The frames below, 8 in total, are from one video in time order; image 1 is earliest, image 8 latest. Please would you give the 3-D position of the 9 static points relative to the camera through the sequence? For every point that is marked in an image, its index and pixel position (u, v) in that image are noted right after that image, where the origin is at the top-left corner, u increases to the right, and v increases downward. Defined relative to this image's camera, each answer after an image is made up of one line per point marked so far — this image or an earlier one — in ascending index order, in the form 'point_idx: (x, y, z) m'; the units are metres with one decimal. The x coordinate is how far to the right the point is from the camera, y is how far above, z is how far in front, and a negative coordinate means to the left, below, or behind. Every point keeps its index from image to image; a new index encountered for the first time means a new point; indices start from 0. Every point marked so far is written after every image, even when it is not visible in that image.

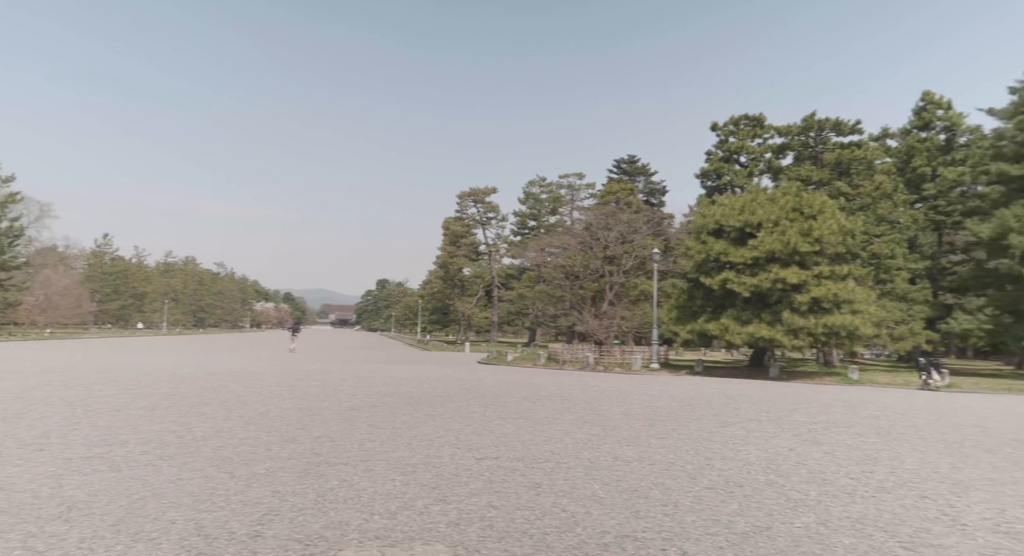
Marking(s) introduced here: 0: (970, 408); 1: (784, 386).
0: (+10.5, -3.2, +14.2) m
1: (+7.9, -3.4, +17.9) m
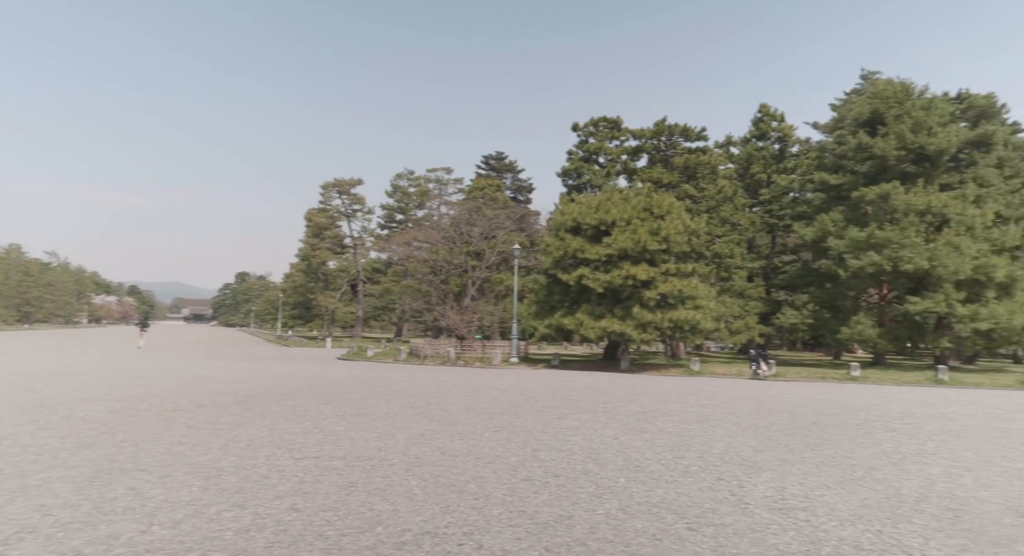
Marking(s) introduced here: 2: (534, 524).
0: (+6.7, -3.1, +15.4) m
1: (+3.4, -3.3, +18.6) m
2: (+0.3, -3.0, +7.3) m
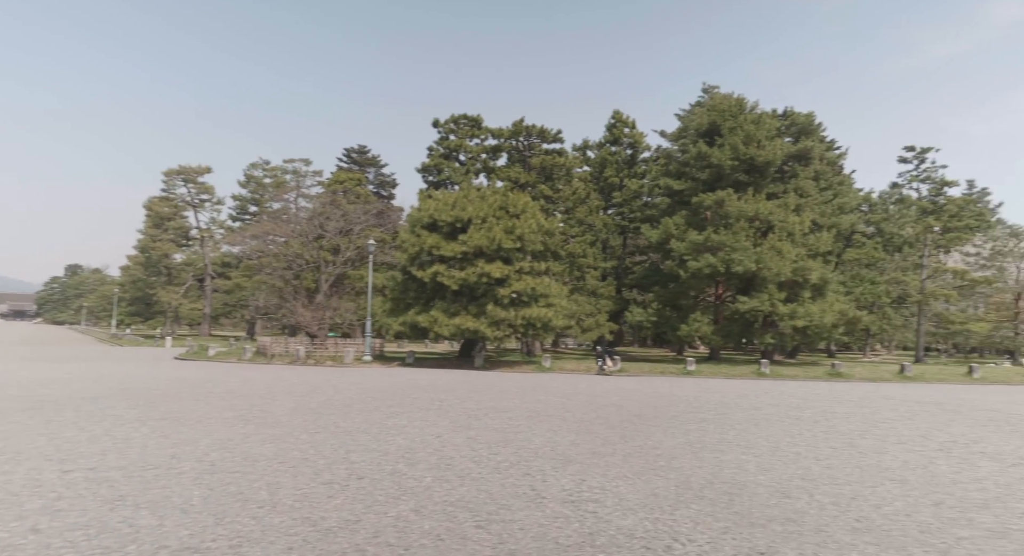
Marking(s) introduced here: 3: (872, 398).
0: (+2.6, -3.1, +15.9) m
1: (-1.2, -3.2, +18.4) m
2: (-2.2, -2.8, +6.8) m
3: (+9.1, -3.1, +15.5) m
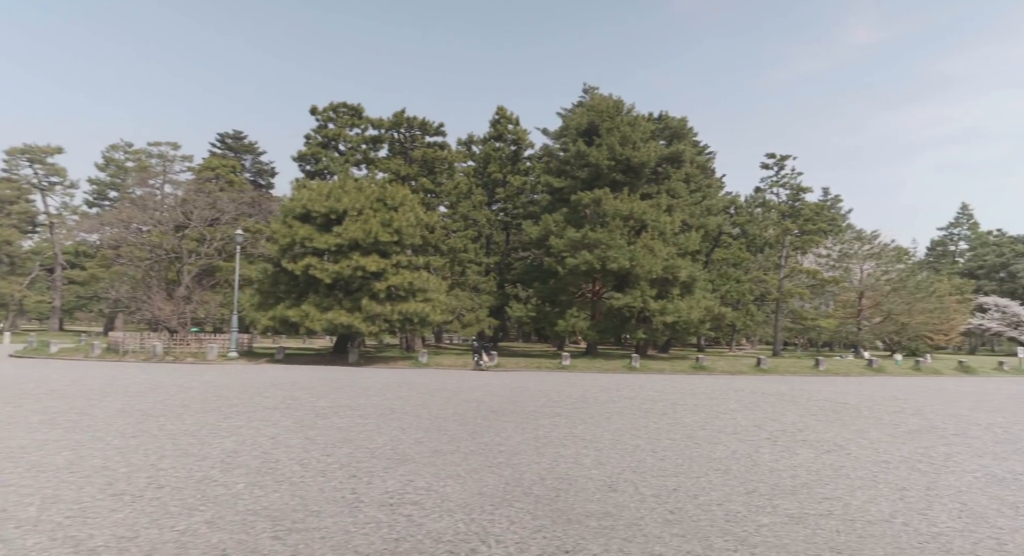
0: (-0.9, -2.9, +15.7) m
1: (-5.0, -3.0, +17.6) m
2: (-4.2, -2.7, +5.9) m
3: (+5.6, -3.1, +16.3) m
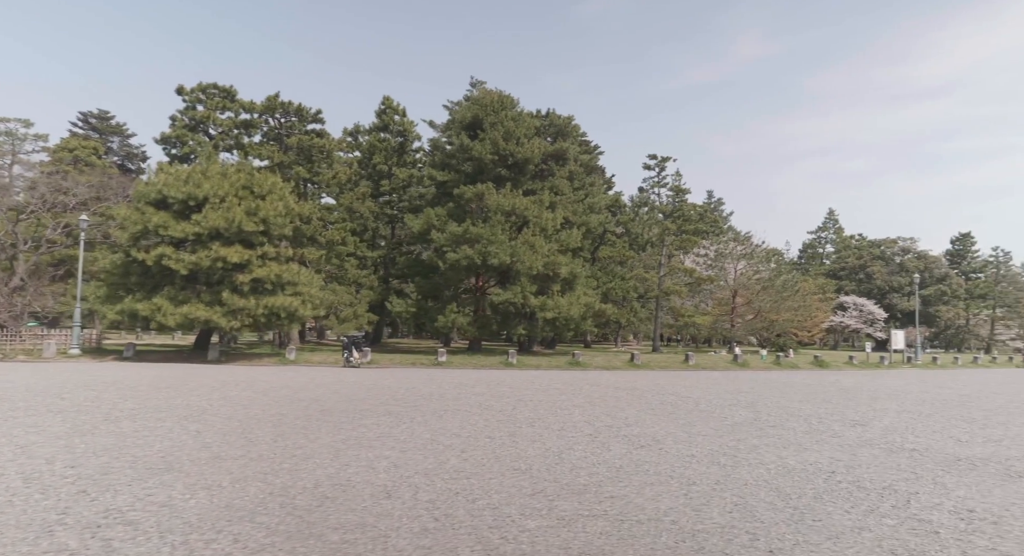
0: (-4.6, -2.7, +14.6) m
1: (-9.0, -2.7, +15.9) m
2: (-6.7, -2.4, +4.4) m
3: (+1.7, -2.9, +16.0) m
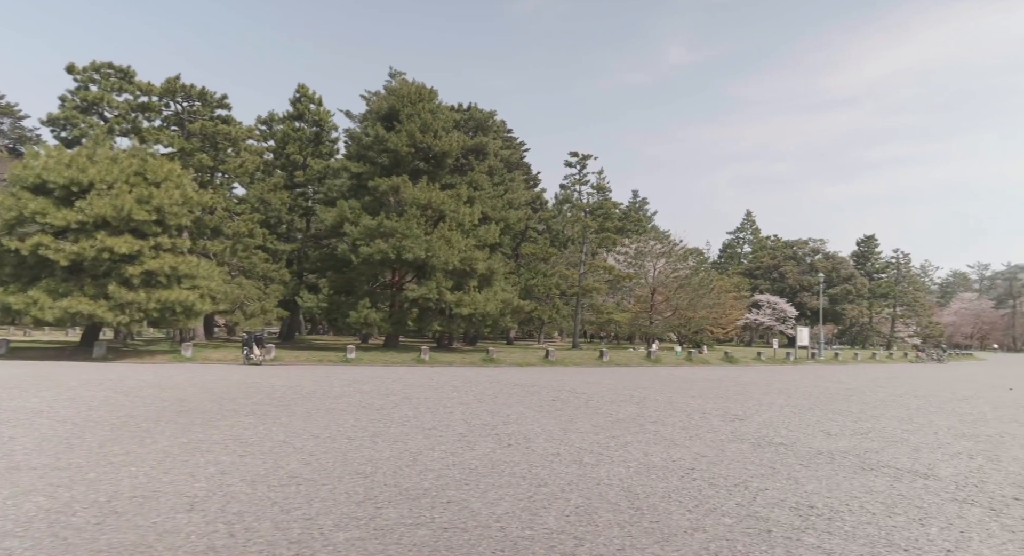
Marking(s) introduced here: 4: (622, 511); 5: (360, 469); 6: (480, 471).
0: (-7.2, -2.5, +13.4) m
1: (-11.7, -2.4, +14.3) m
2: (-8.2, -2.2, +3.1) m
3: (-1.0, -2.7, +15.5) m
4: (+1.1, -2.4, +6.2) m
5: (-1.9, -2.4, +7.6) m
6: (-0.4, -2.4, +7.6) m
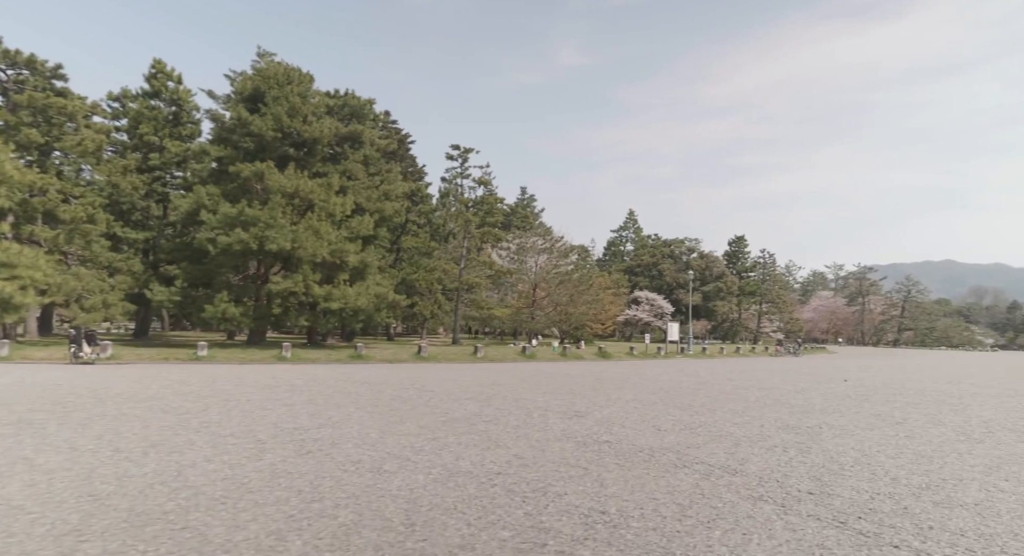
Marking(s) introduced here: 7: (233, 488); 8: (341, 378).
0: (-10.4, -2.2, +11.2) m
1: (-15.0, -2.1, +11.4) m
2: (-9.8, -2.0, +0.9) m
3: (-4.6, -2.5, +14.2) m
4: (-1.1, -2.2, +5.4) m
5: (-4.3, -2.2, +6.3) m
6: (-2.8, -2.2, +6.5) m
7: (-3.0, -2.2, +6.5) m
8: (-4.4, -2.6, +15.6) m
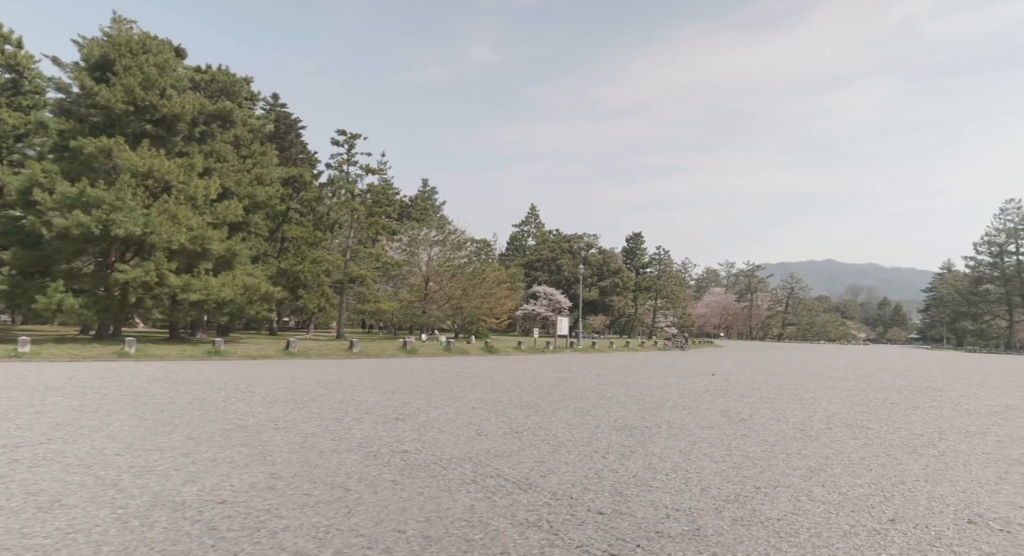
0: (-13.3, -1.8, +8.3) m
1: (-17.9, -1.7, +7.9) m
2: (-11.4, -1.7, -1.9) m
3: (-8.0, -2.2, +12.0) m
4: (-3.3, -2.0, +3.7) m
5: (-6.6, -1.9, +4.2) m
6: (-5.2, -2.0, +4.6) m
7: (-5.3, -2.0, +4.5) m
8: (-7.9, -2.3, +13.4) m
